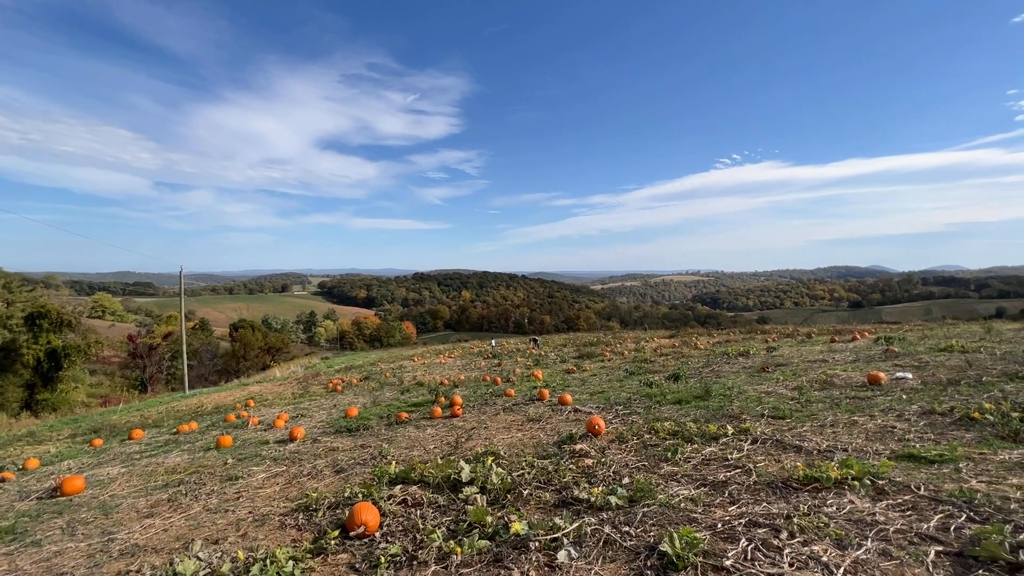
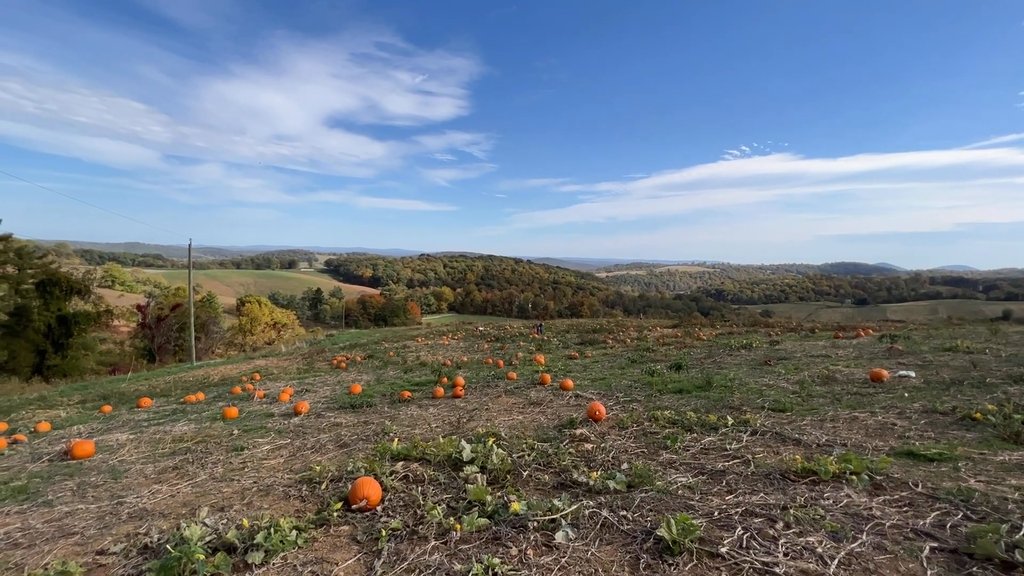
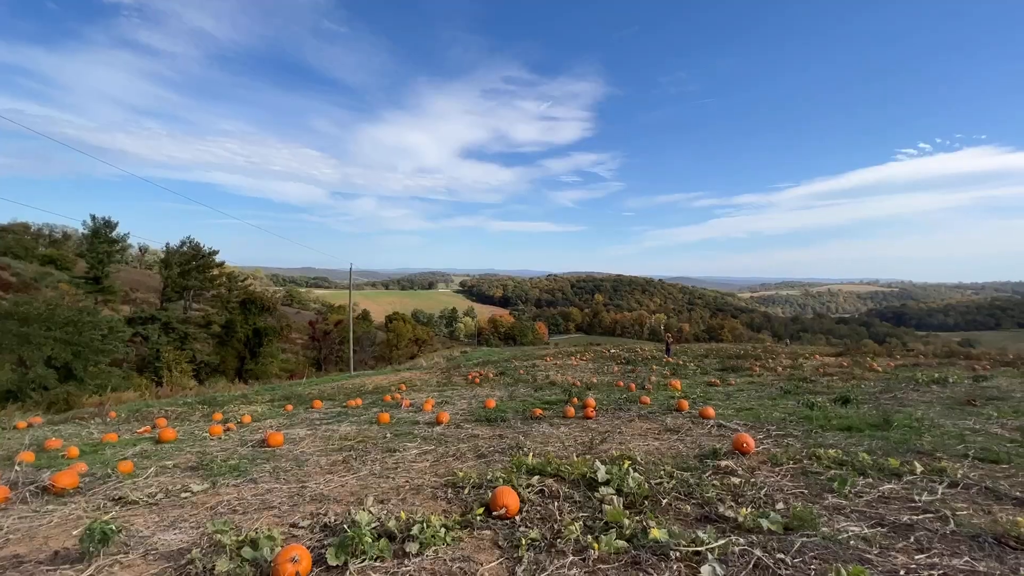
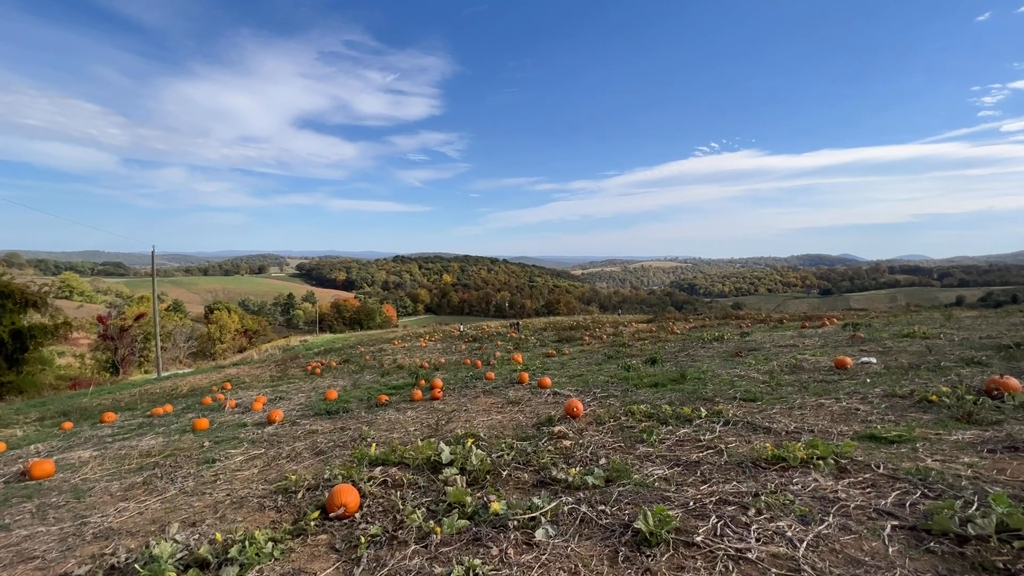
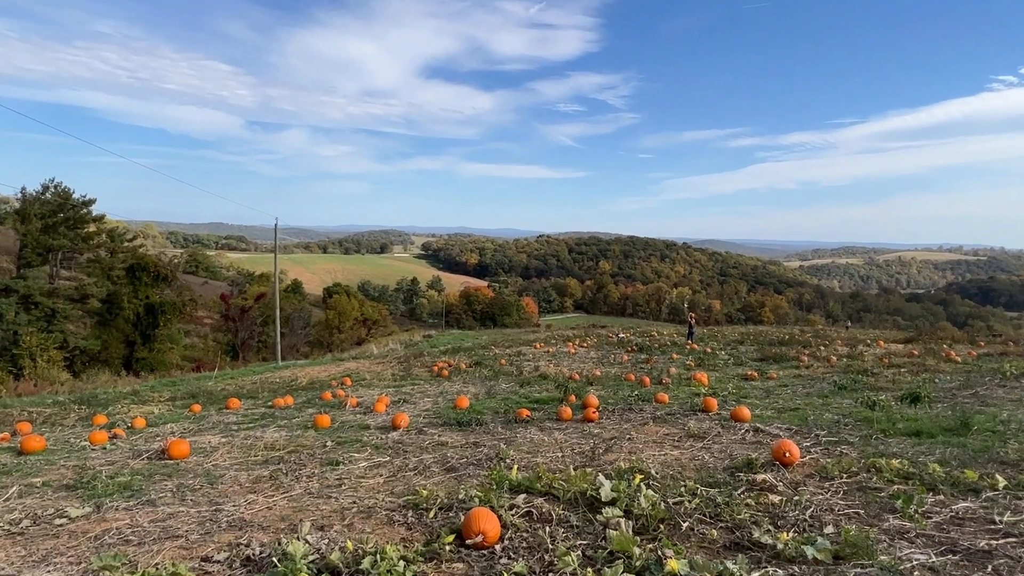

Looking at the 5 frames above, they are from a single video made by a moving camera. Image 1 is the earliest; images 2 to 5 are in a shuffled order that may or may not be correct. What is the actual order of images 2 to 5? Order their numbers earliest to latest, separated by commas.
4, 2, 3, 5
